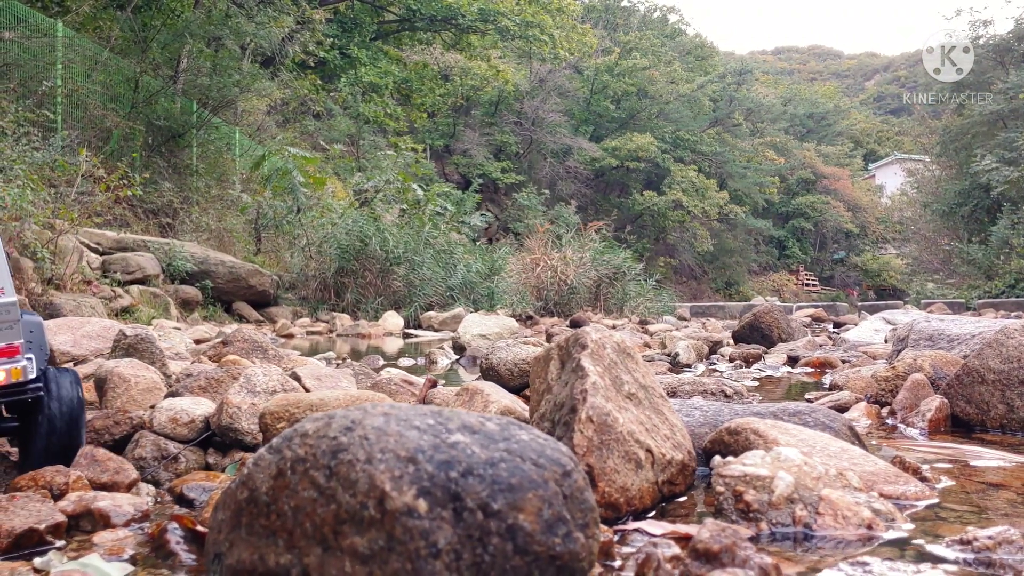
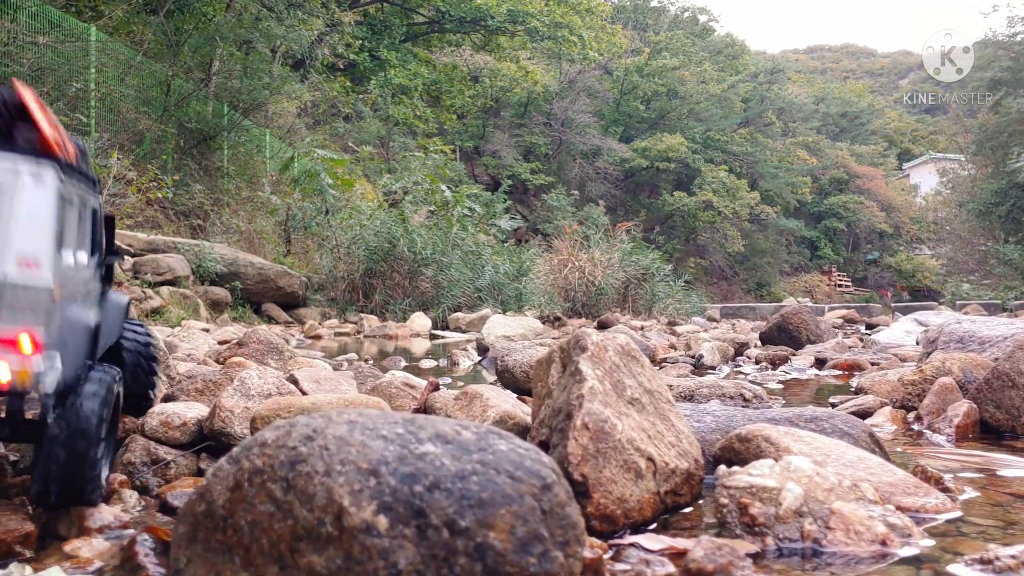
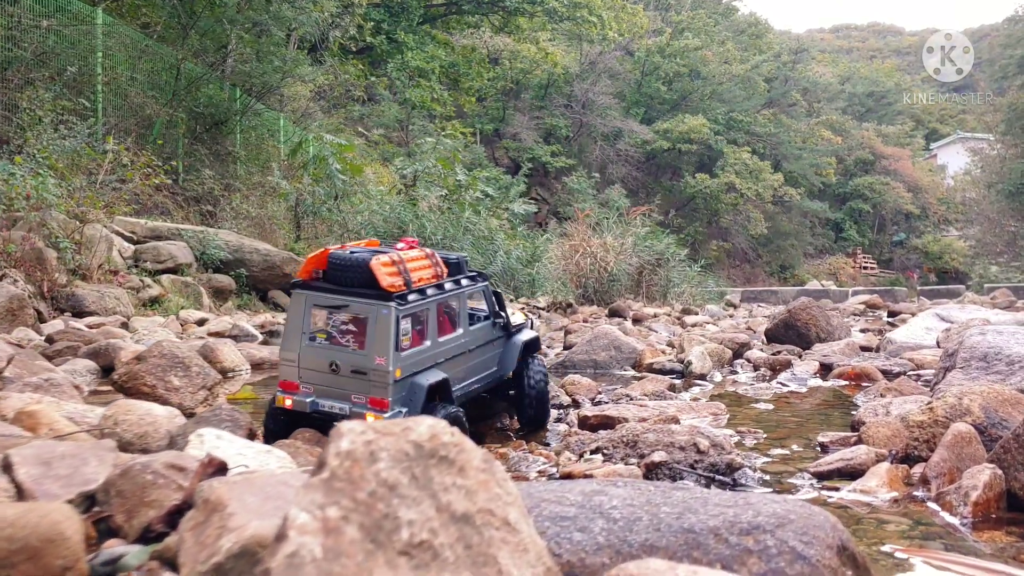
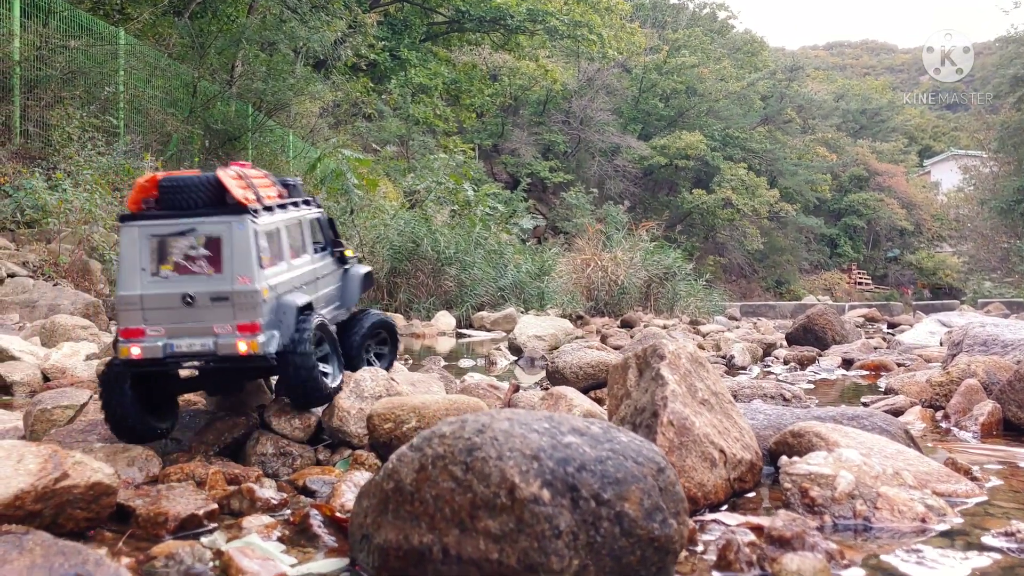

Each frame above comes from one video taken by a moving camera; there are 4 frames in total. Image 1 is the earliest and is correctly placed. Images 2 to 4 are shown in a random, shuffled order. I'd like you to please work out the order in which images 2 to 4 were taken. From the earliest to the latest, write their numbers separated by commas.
2, 4, 3
